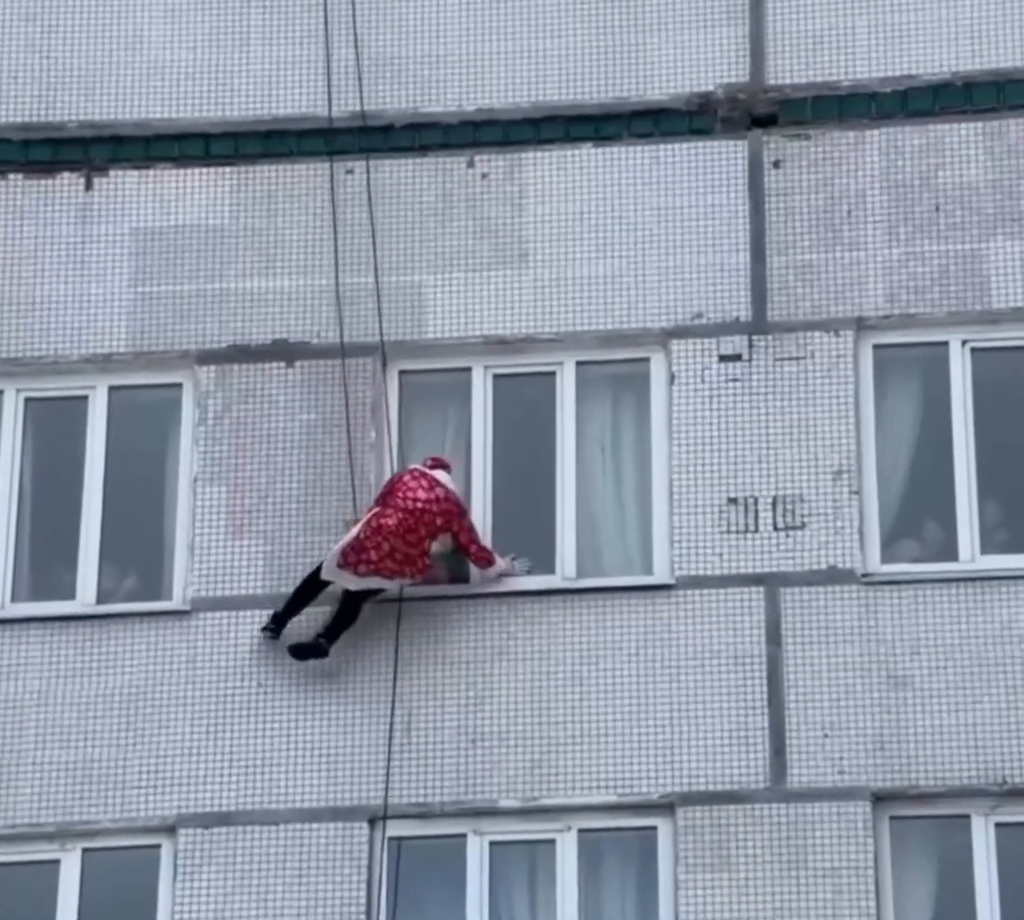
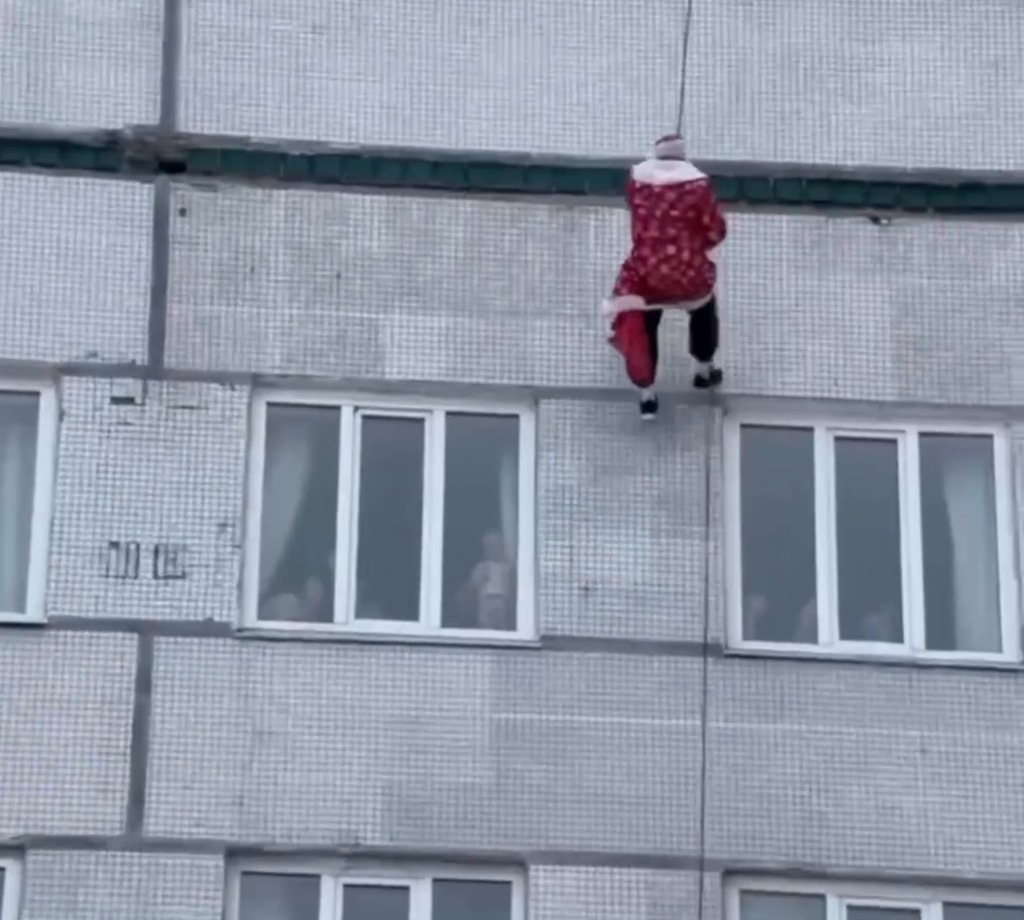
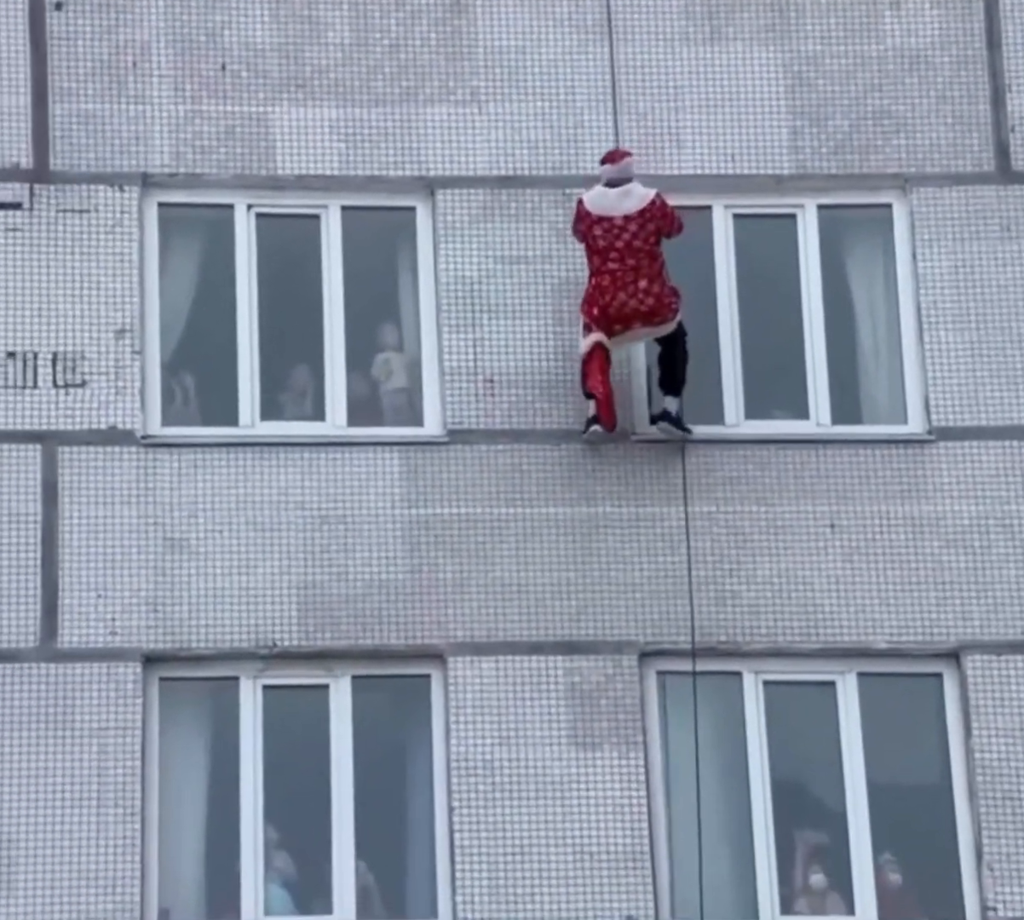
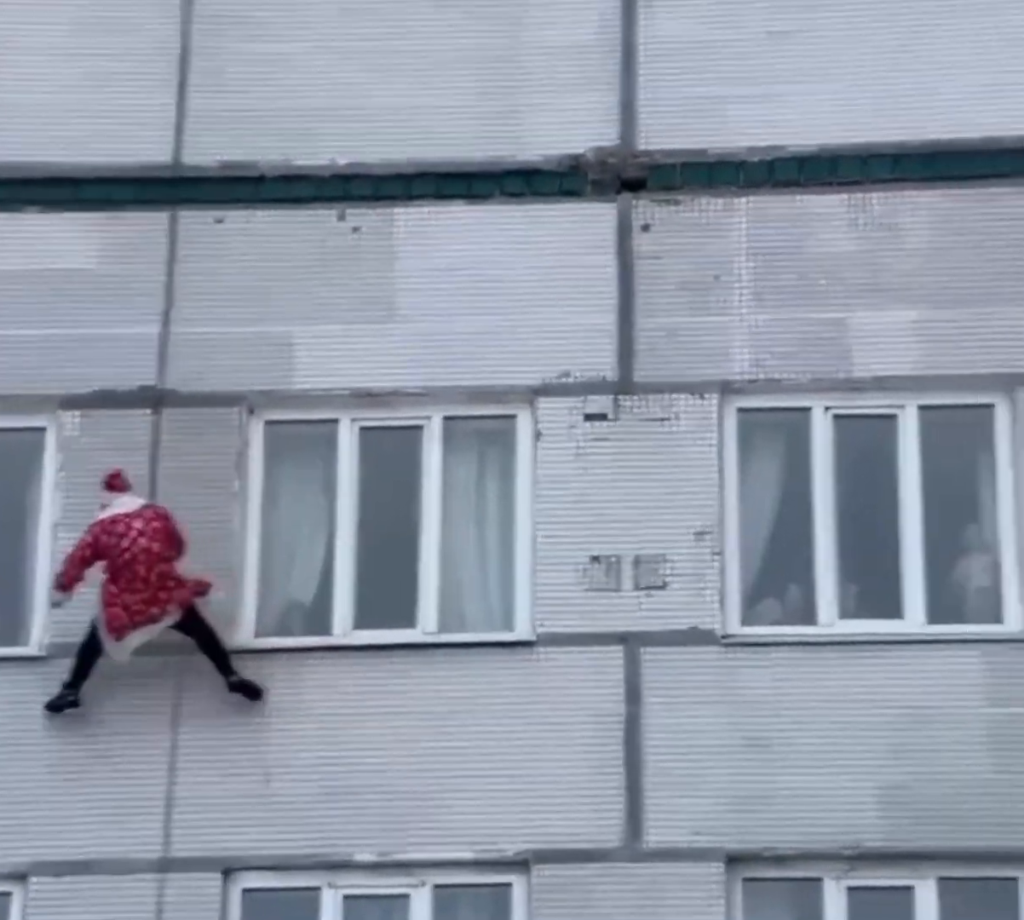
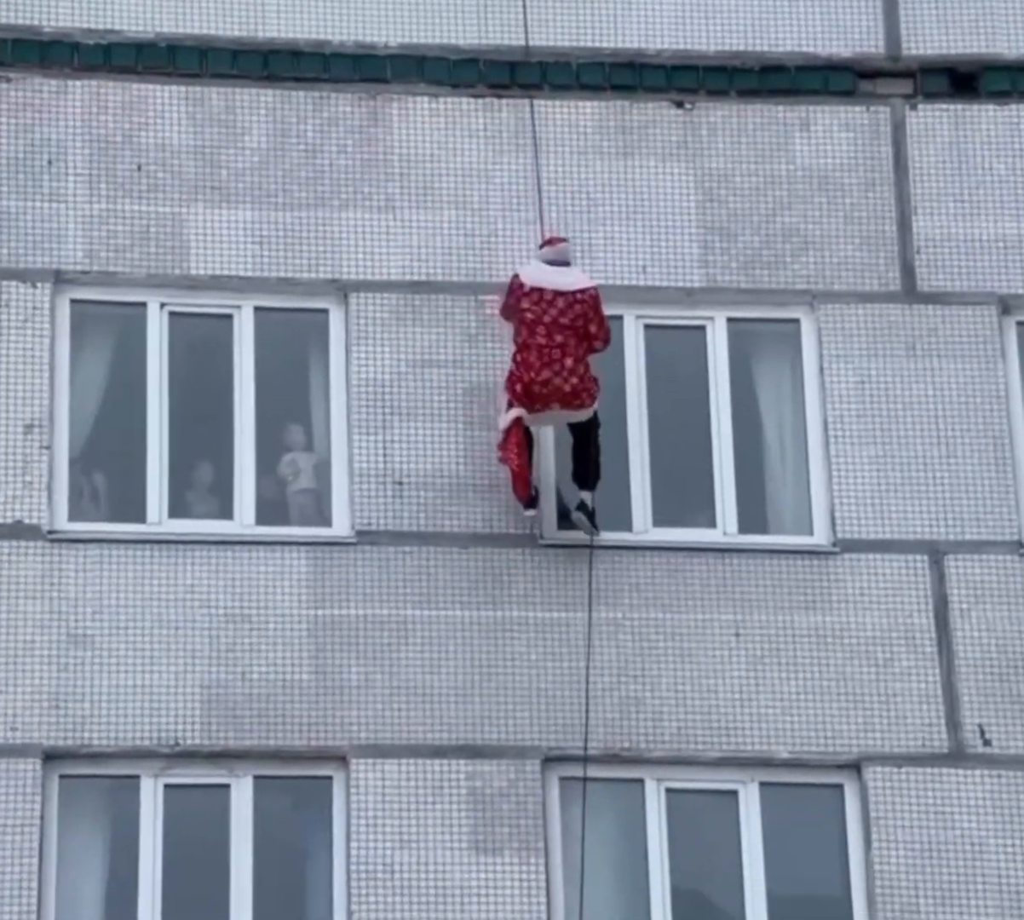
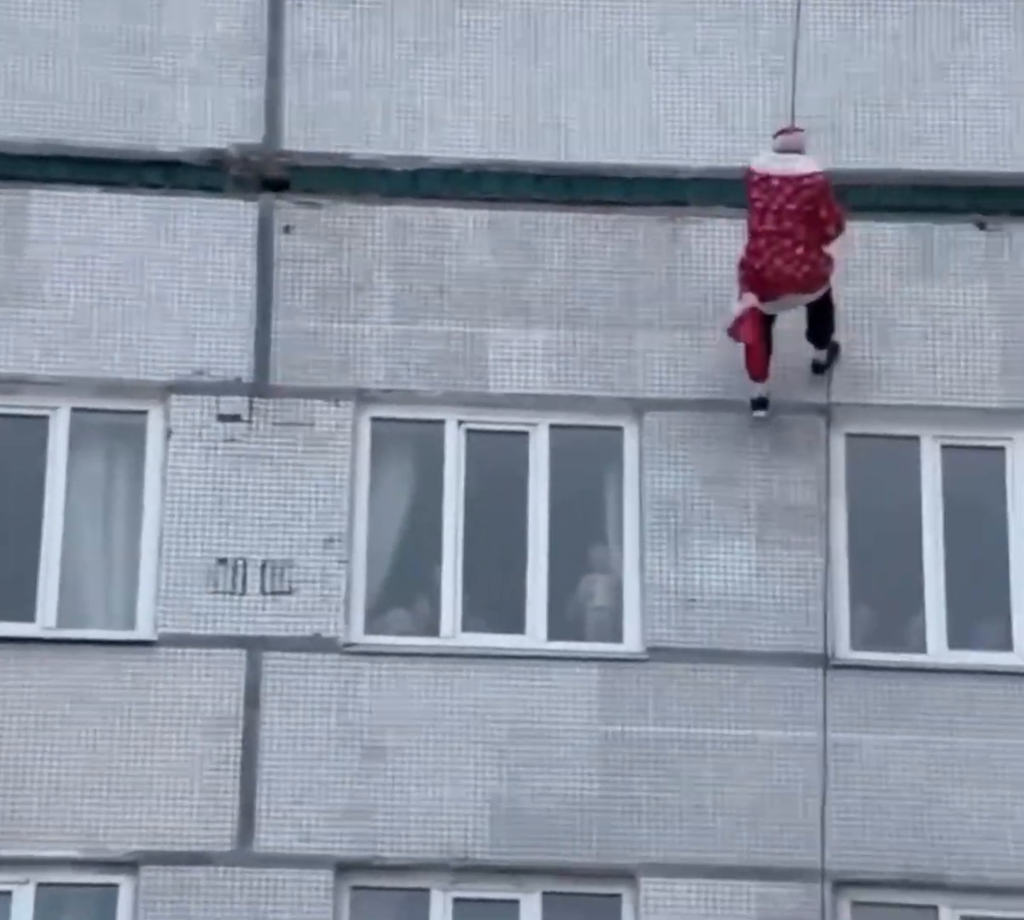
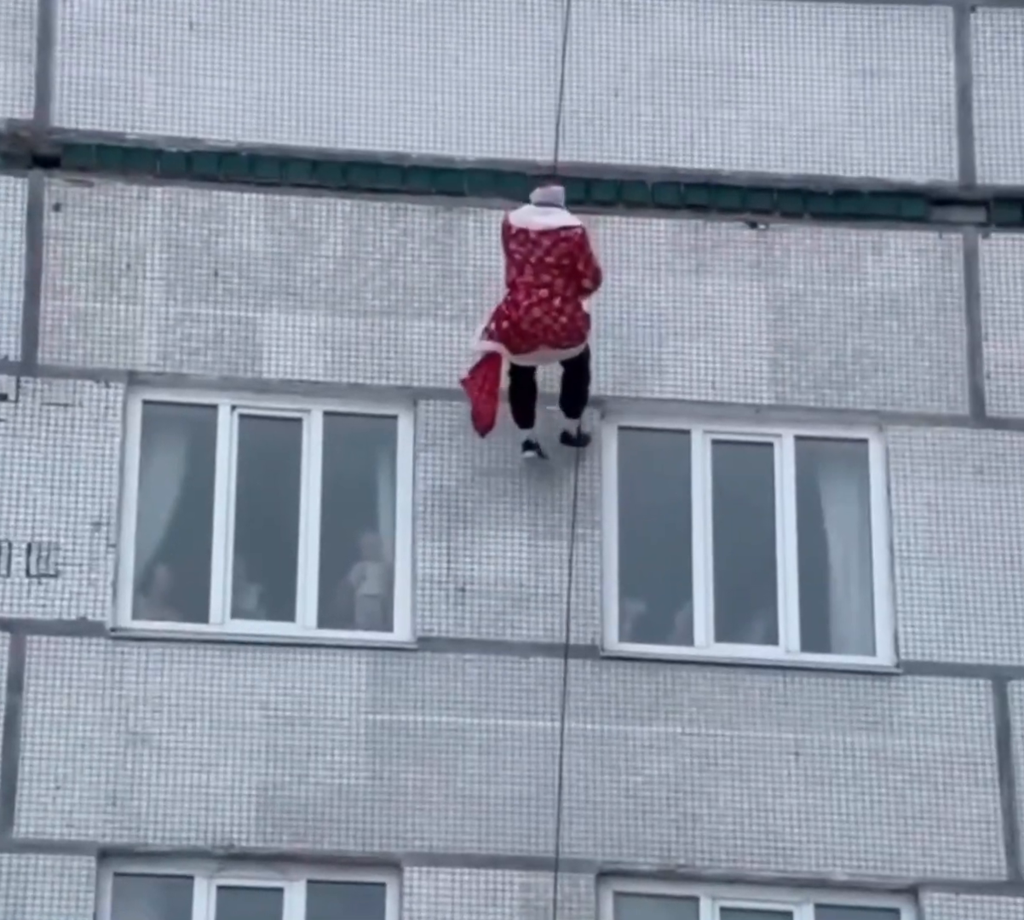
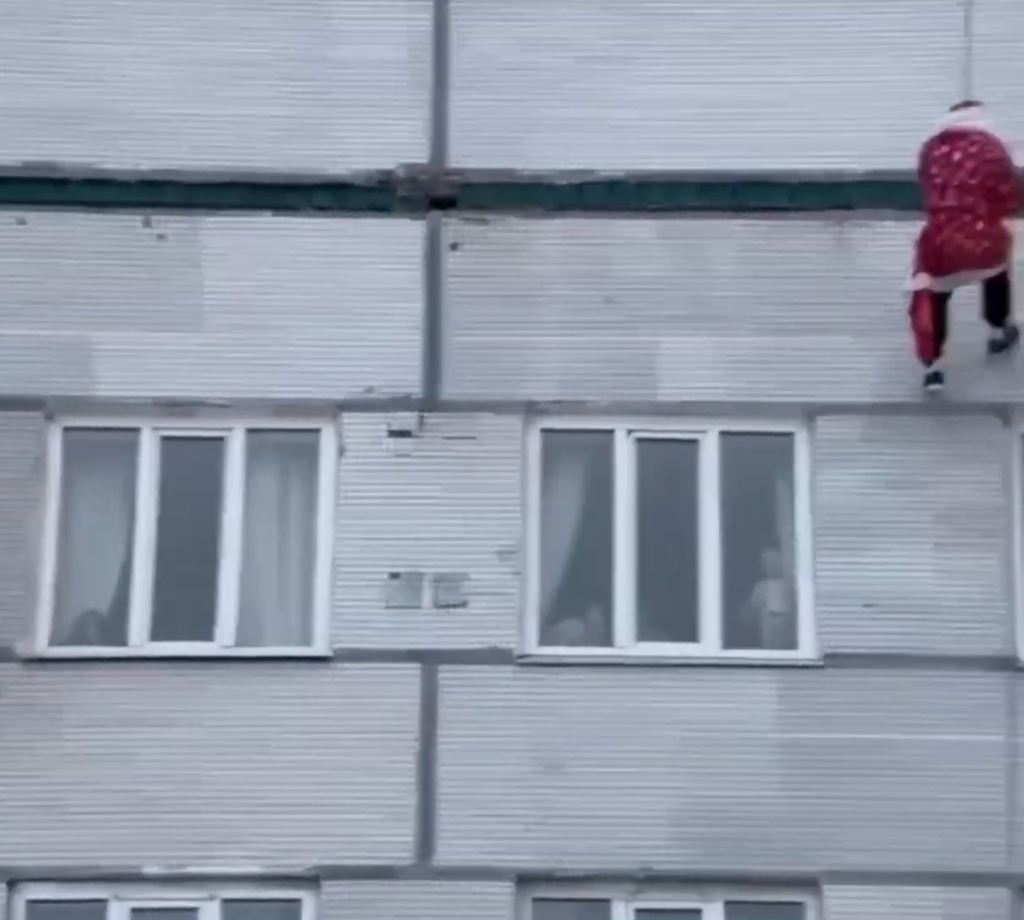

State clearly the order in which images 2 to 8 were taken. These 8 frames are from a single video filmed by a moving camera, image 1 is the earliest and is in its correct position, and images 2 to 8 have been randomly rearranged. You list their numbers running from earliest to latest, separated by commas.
4, 8, 6, 2, 7, 5, 3
